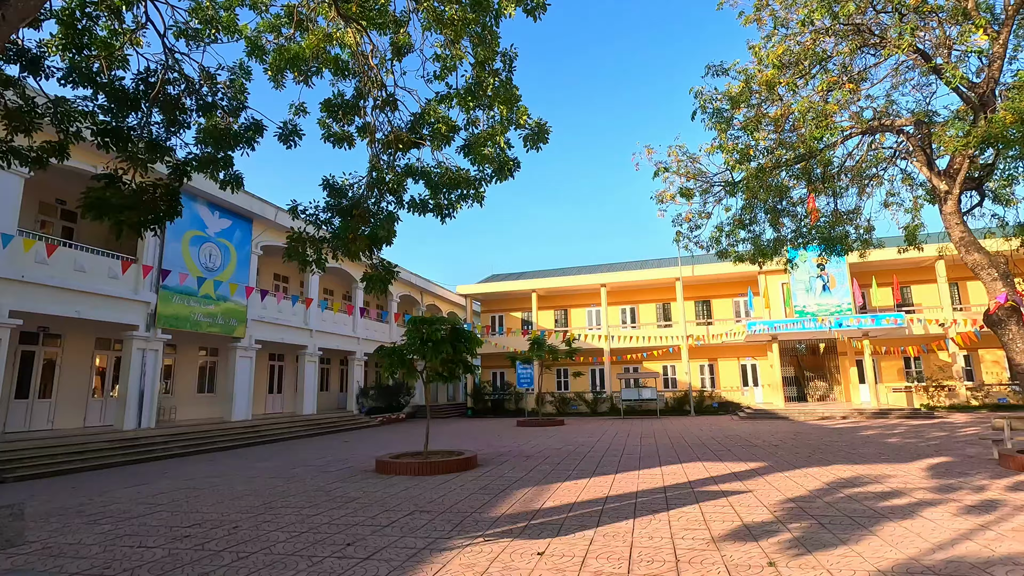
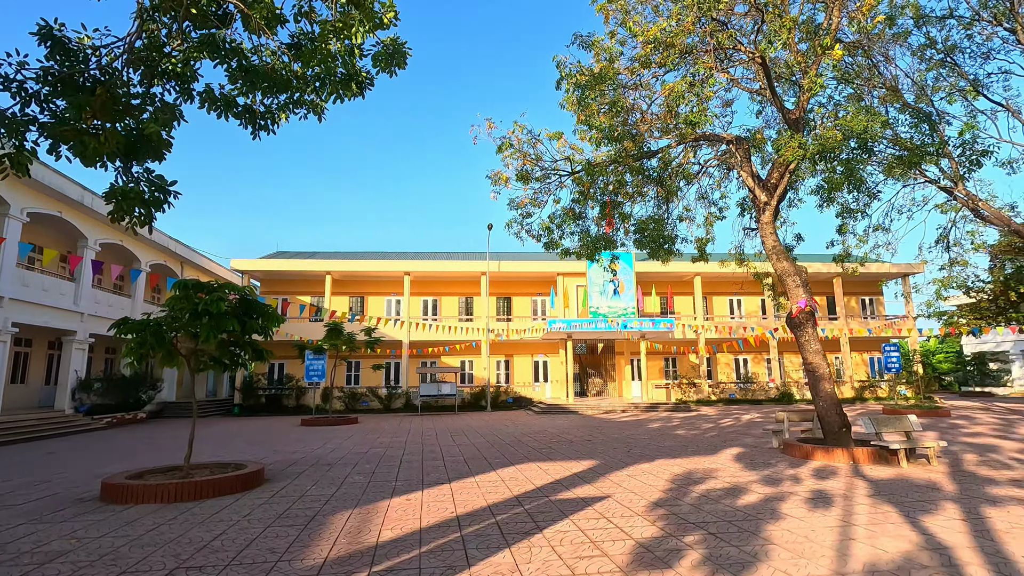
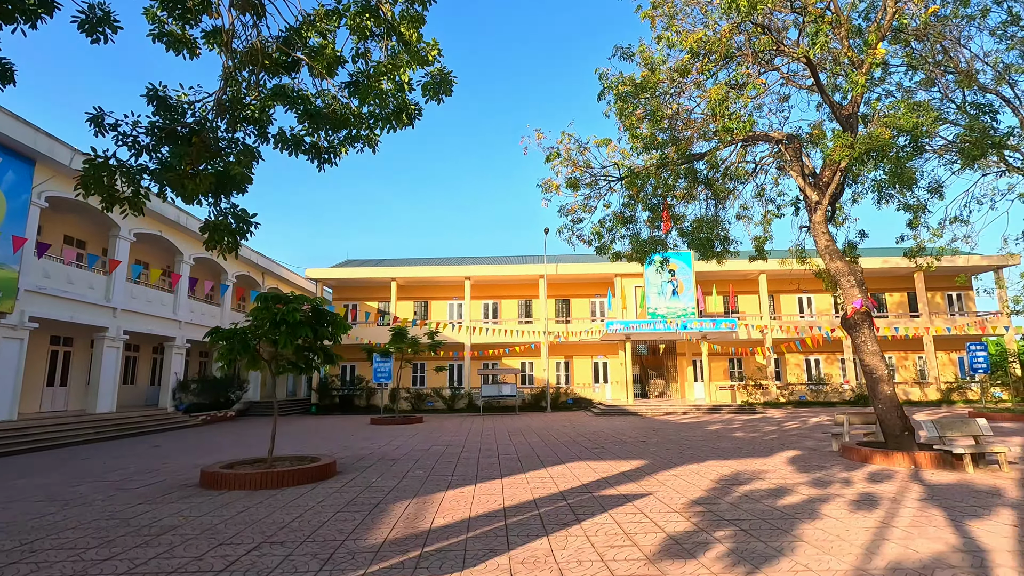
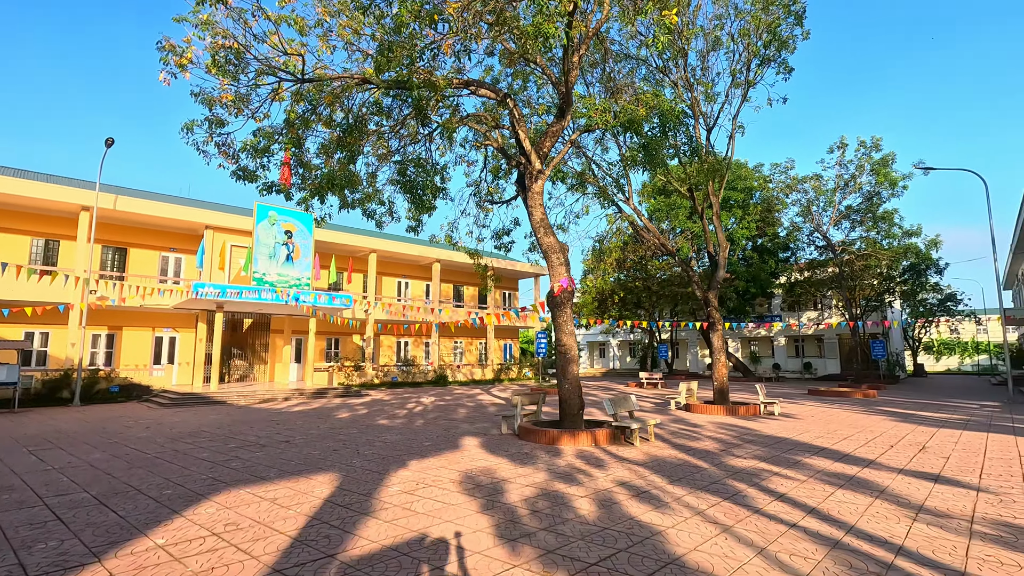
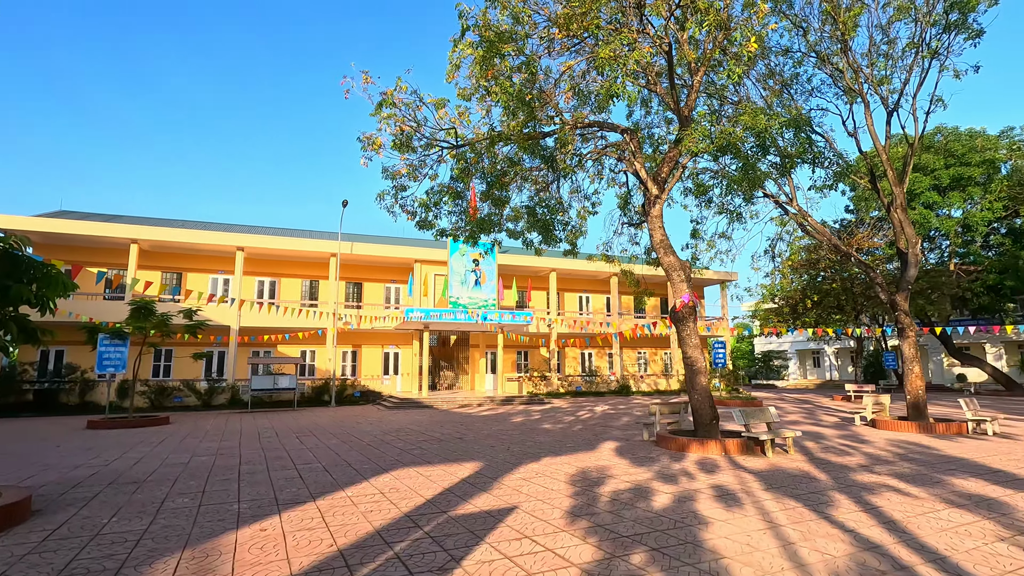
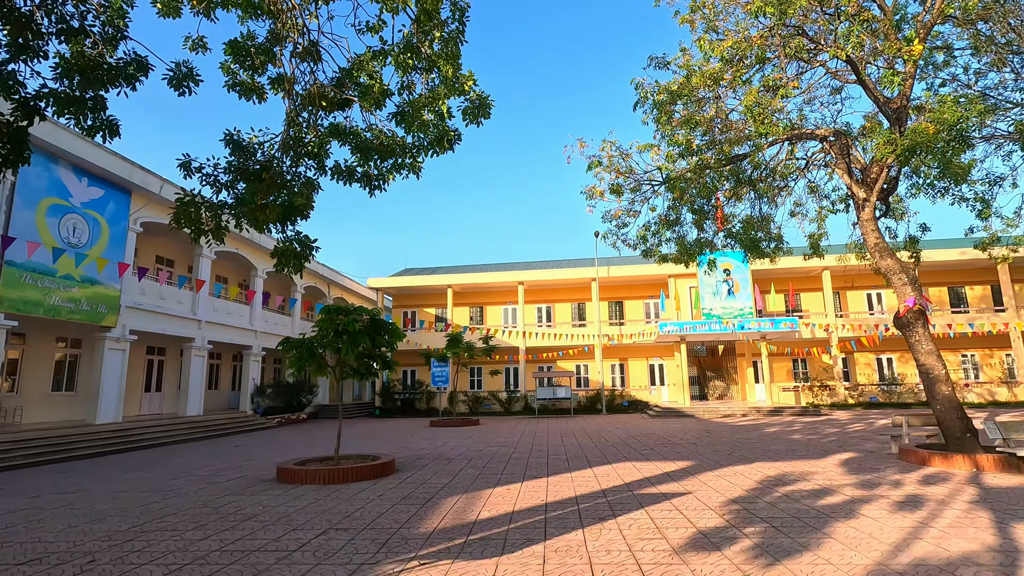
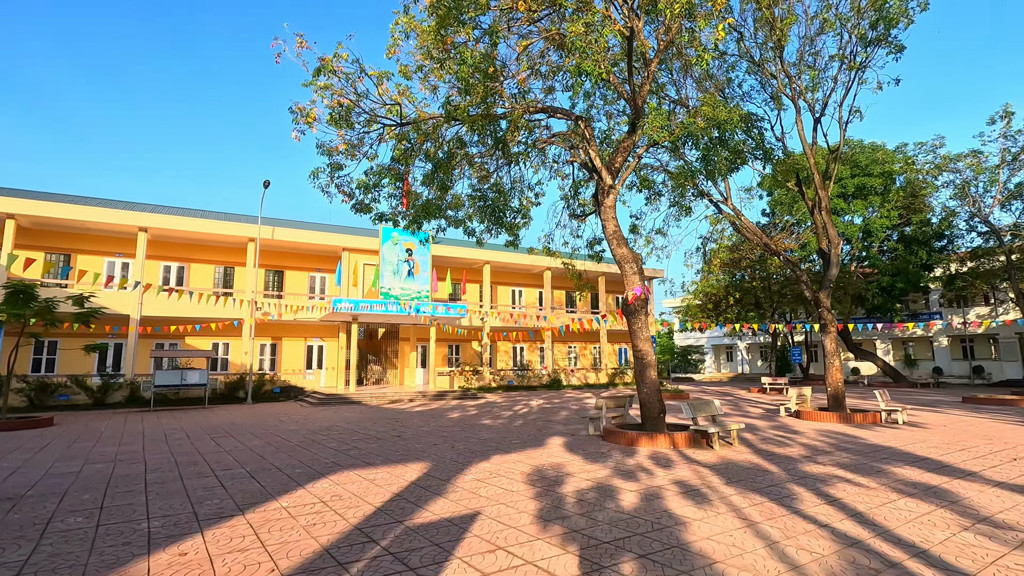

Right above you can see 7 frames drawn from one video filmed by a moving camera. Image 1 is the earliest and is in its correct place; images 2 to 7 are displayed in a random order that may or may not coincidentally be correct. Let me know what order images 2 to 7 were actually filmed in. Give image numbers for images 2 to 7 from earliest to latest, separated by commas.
6, 3, 2, 5, 7, 4
